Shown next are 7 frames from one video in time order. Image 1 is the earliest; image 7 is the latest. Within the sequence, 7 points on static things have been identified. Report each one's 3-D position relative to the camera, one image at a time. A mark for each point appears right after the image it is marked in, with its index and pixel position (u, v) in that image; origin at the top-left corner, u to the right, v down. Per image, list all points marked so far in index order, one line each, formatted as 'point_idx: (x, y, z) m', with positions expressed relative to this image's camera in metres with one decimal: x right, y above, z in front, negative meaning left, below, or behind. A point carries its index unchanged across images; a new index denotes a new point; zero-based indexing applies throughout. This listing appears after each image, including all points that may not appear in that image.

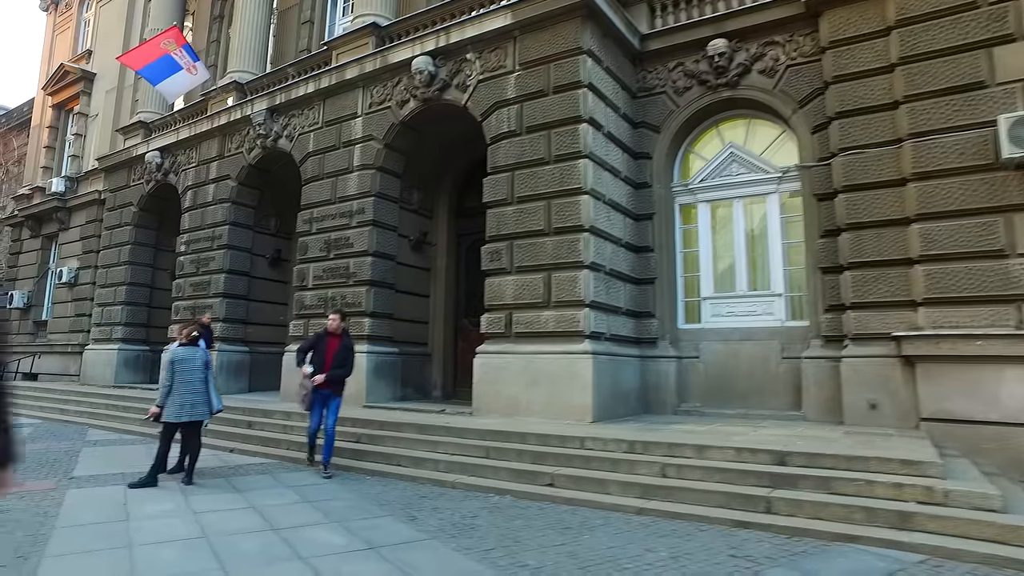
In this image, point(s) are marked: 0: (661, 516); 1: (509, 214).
0: (+1.4, -2.1, +5.5) m
1: (0.0, +1.2, +9.9) m
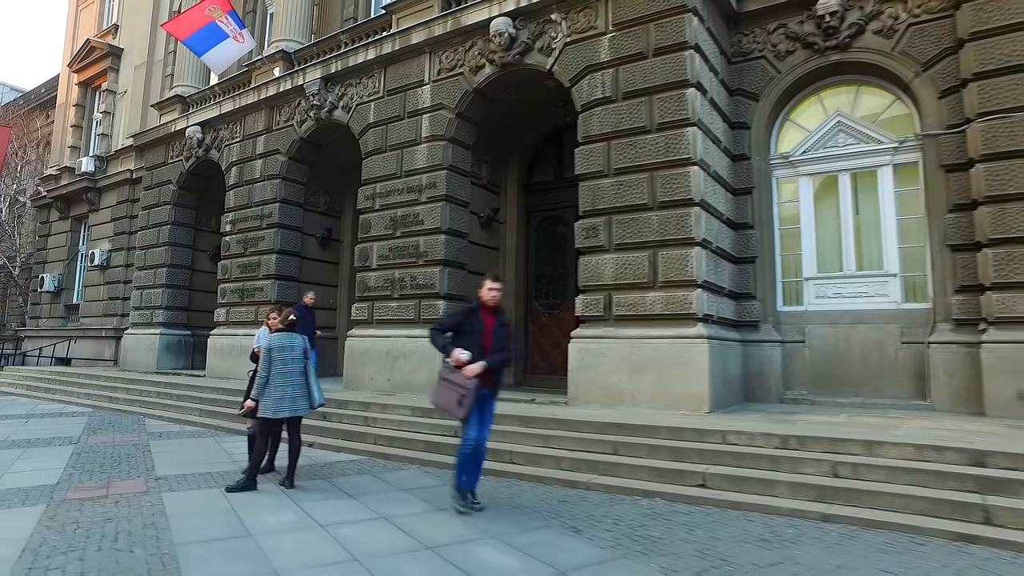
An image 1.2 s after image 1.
0: (+2.8, -1.9, +4.8) m
1: (+1.5, +1.5, +9.1) m
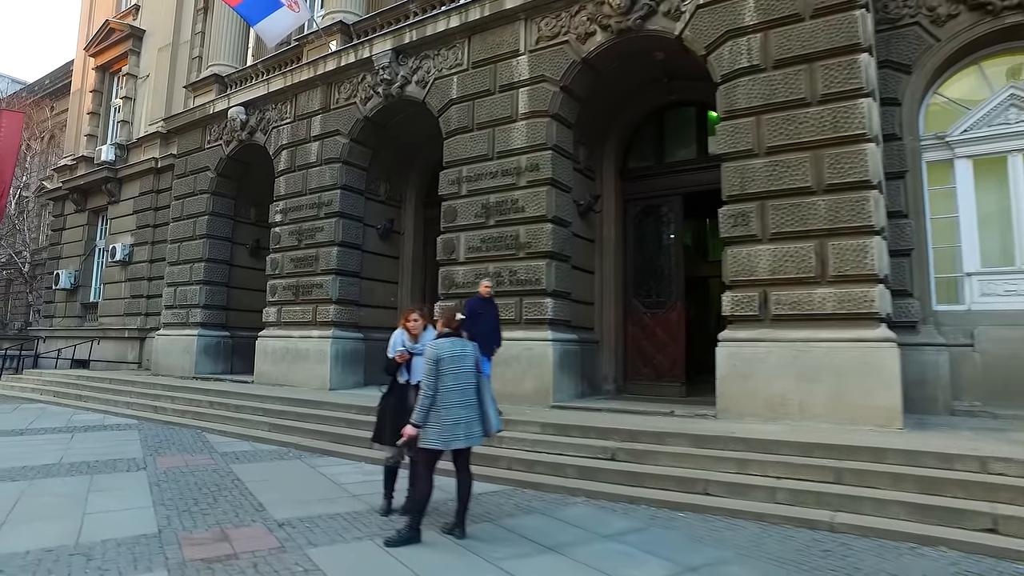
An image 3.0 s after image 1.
0: (+4.5, -1.9, +3.6) m
1: (+3.2, +1.6, +7.9) m
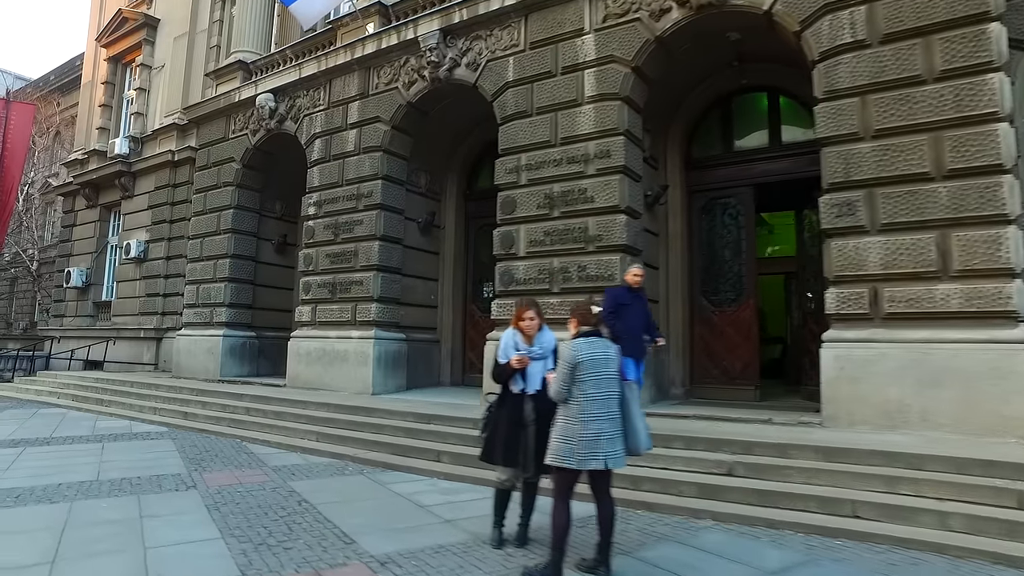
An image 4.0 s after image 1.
0: (+5.5, -1.8, +2.8) m
1: (+4.2, +1.6, +7.1) m
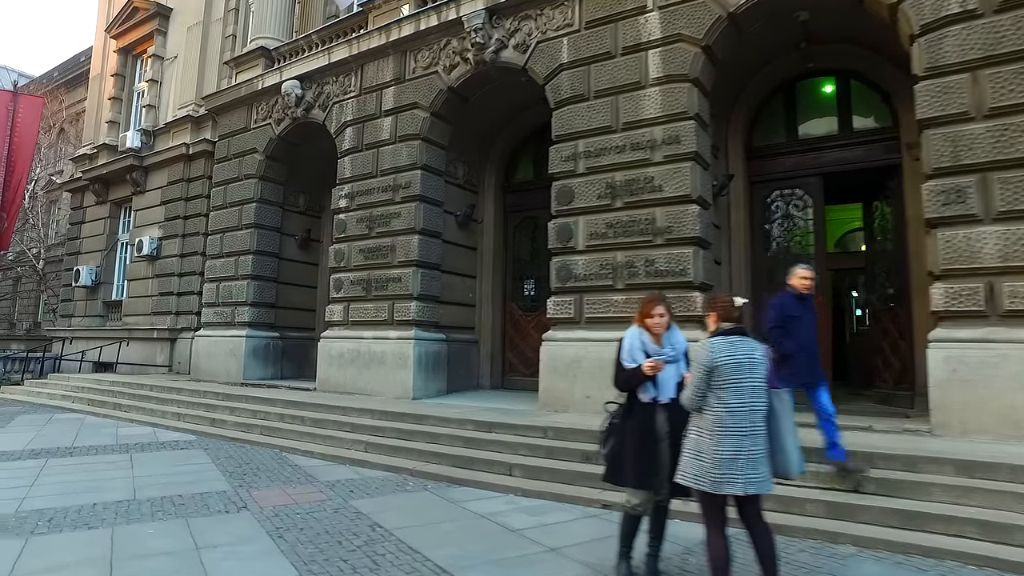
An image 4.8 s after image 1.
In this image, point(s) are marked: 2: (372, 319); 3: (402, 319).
0: (+6.3, -1.8, +2.1) m
1: (+5.0, +1.7, +6.4) m
2: (-2.4, -0.5, +10.4) m
3: (-1.8, -0.5, +10.0) m
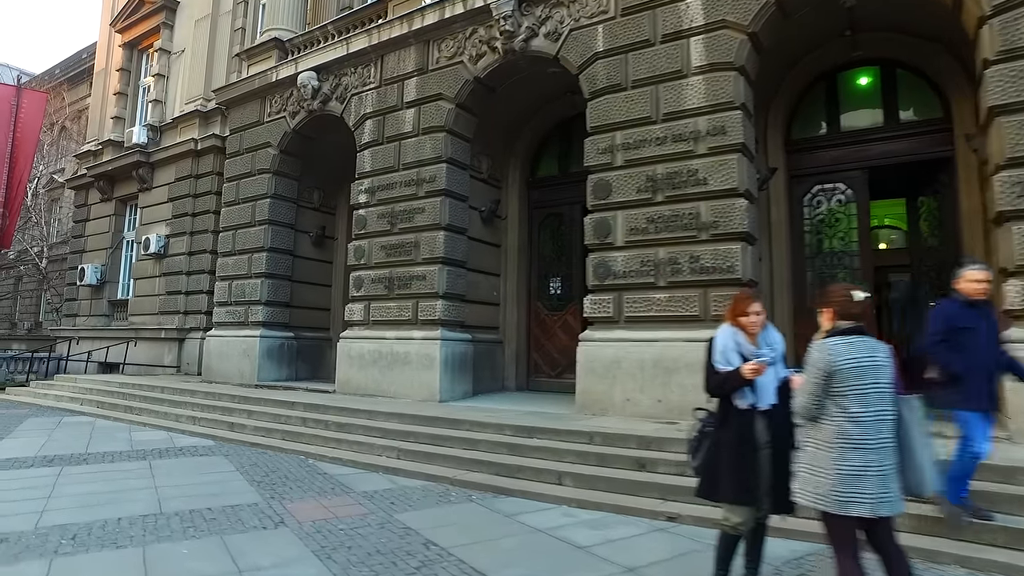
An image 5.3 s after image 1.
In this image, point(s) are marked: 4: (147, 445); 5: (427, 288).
0: (+6.8, -1.7, +1.7) m
1: (+5.5, +1.7, +6.0) m
2: (-2.0, -0.5, +10.0) m
3: (-1.4, -0.5, +9.6) m
4: (-5.0, -2.1, +8.1) m
5: (-1.4, 0.0, +9.7) m
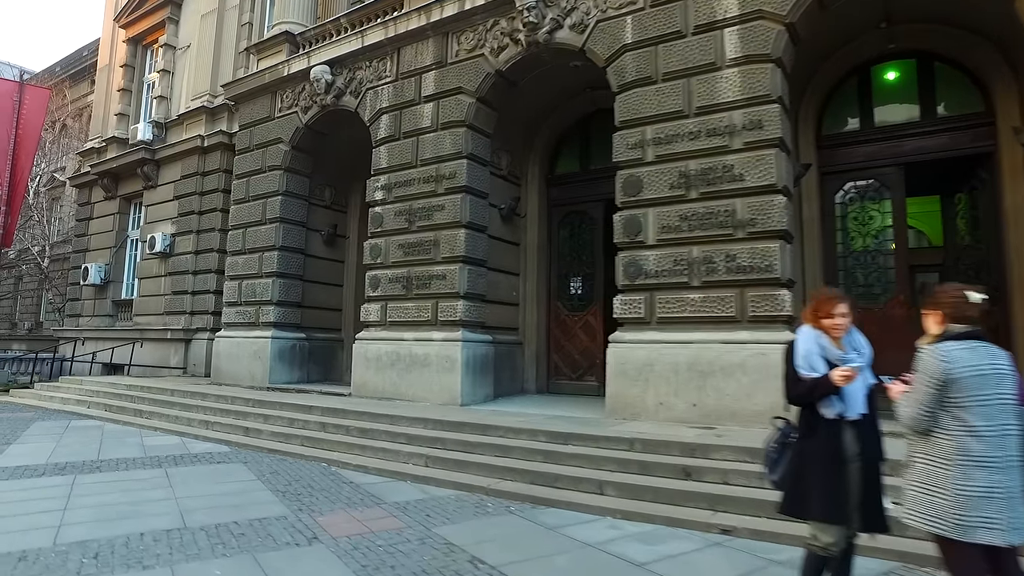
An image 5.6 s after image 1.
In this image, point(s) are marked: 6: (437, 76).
0: (+7.2, -1.7, +1.5) m
1: (+5.9, +1.7, +5.8) m
2: (-1.6, -0.5, +9.7) m
3: (-1.0, -0.5, +9.3) m
4: (-4.6, -2.1, +7.8) m
5: (-1.0, 0.0, +9.4) m
6: (-1.3, +3.6, +10.1) m
